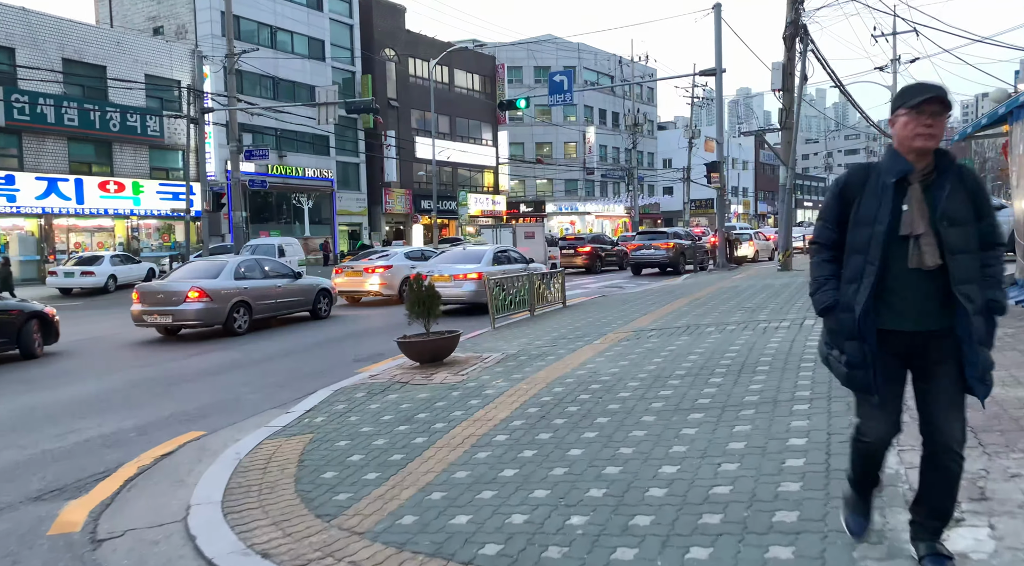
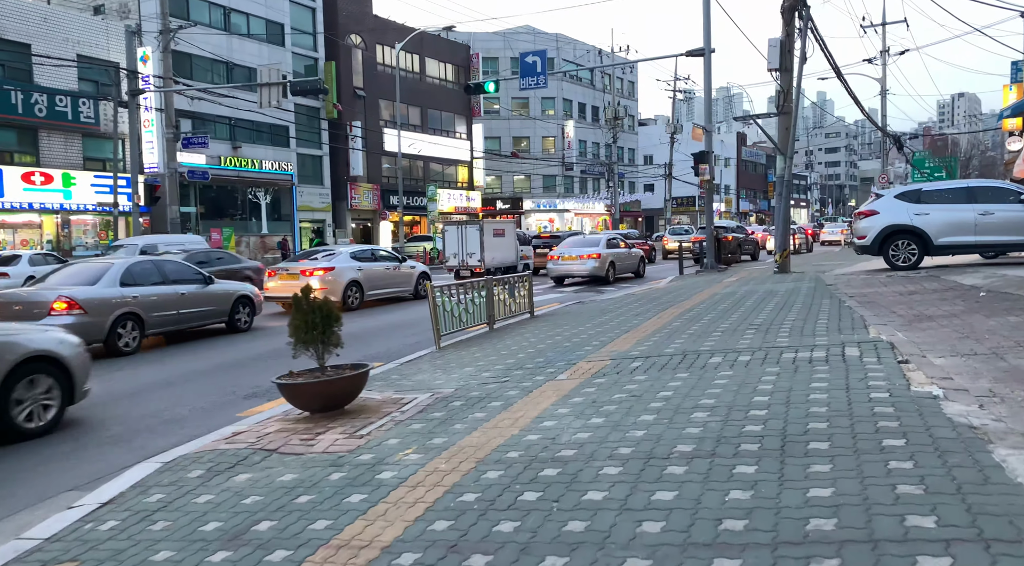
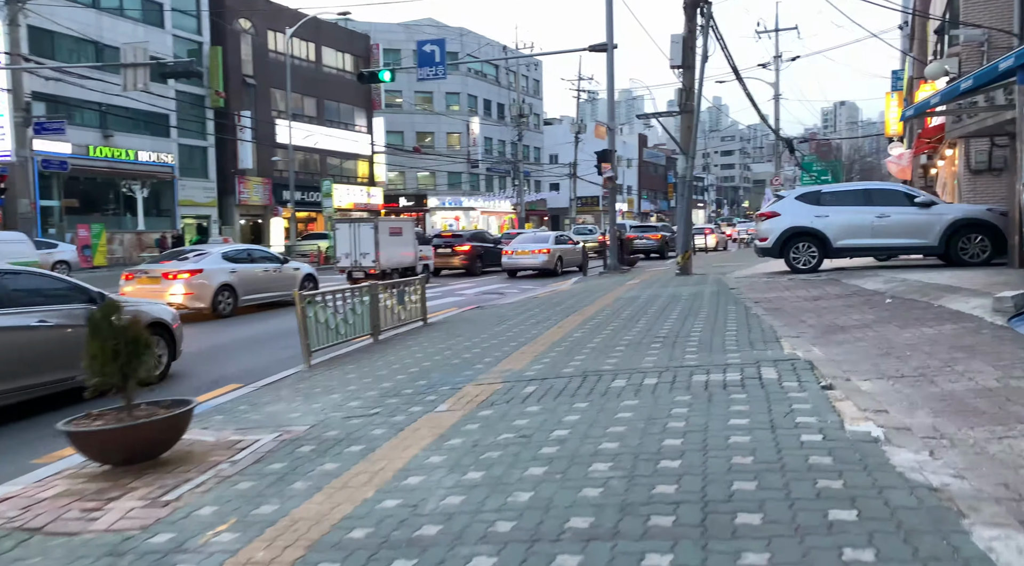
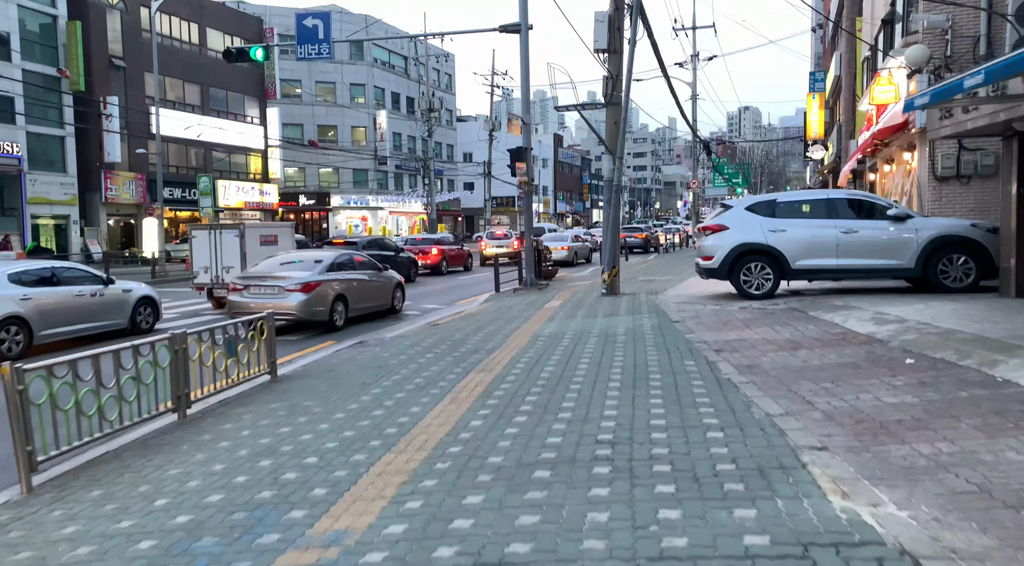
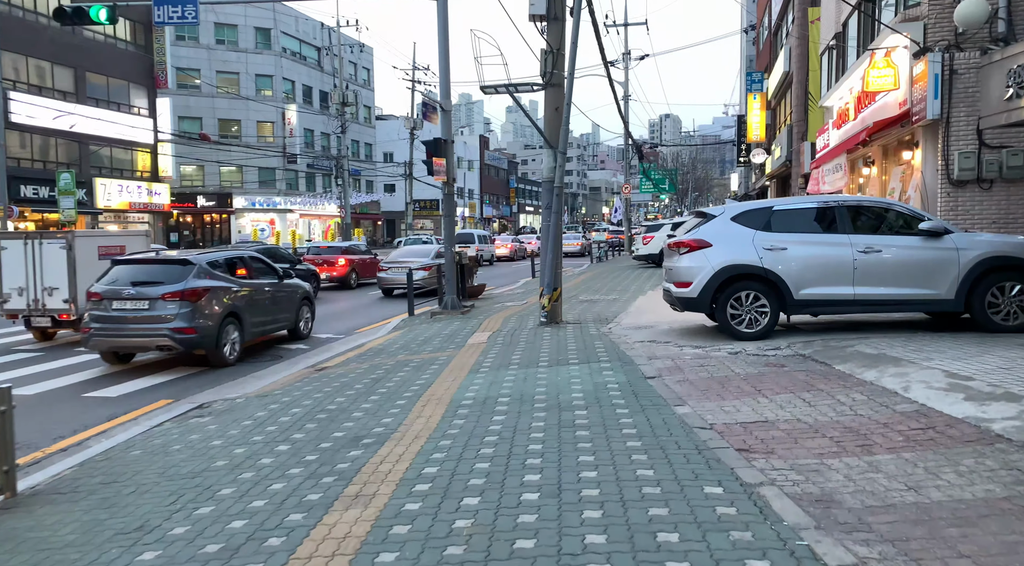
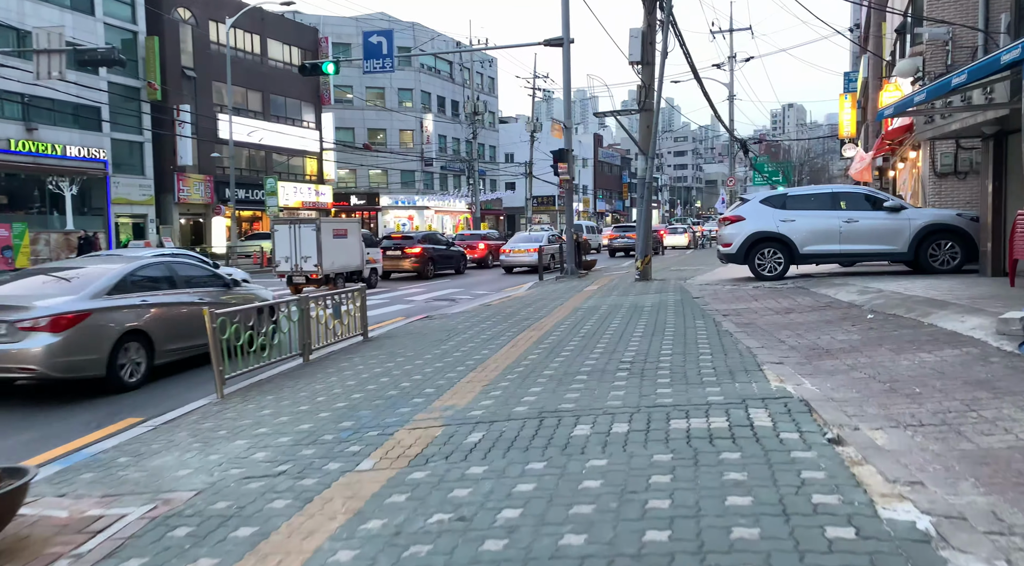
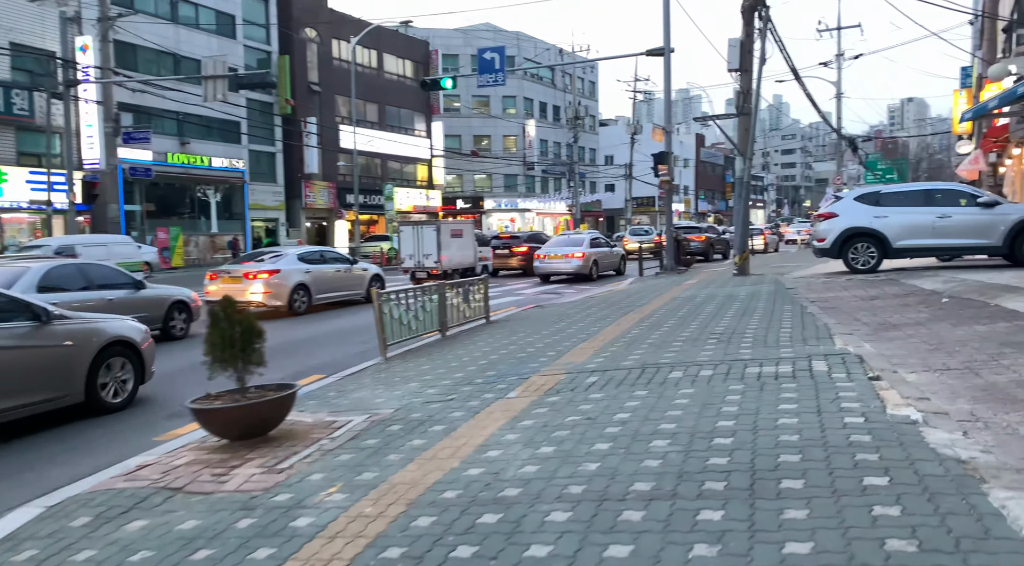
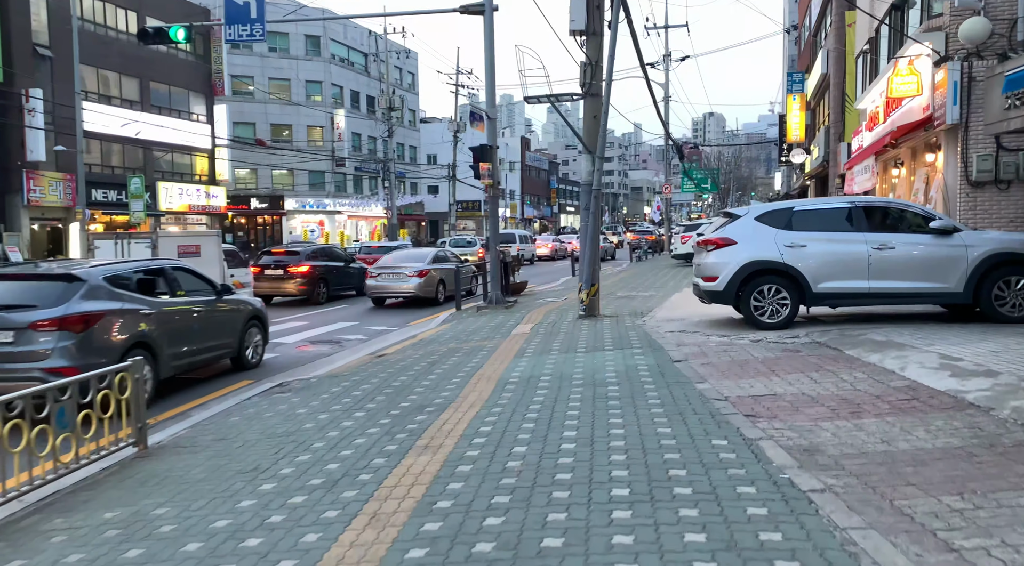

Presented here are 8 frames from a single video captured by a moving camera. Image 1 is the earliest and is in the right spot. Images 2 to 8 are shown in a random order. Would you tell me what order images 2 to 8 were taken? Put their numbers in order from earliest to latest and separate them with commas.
2, 7, 3, 6, 4, 8, 5
